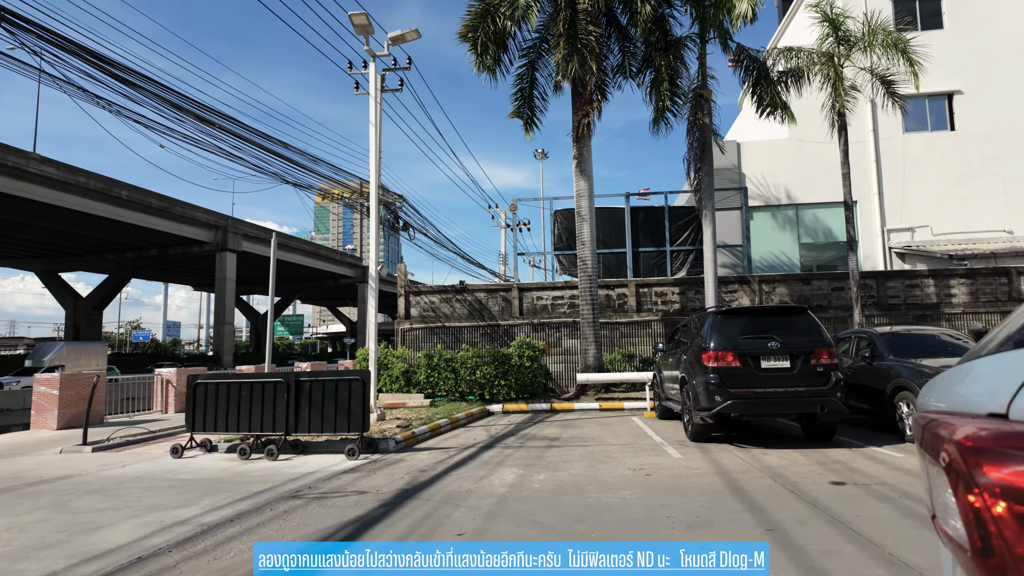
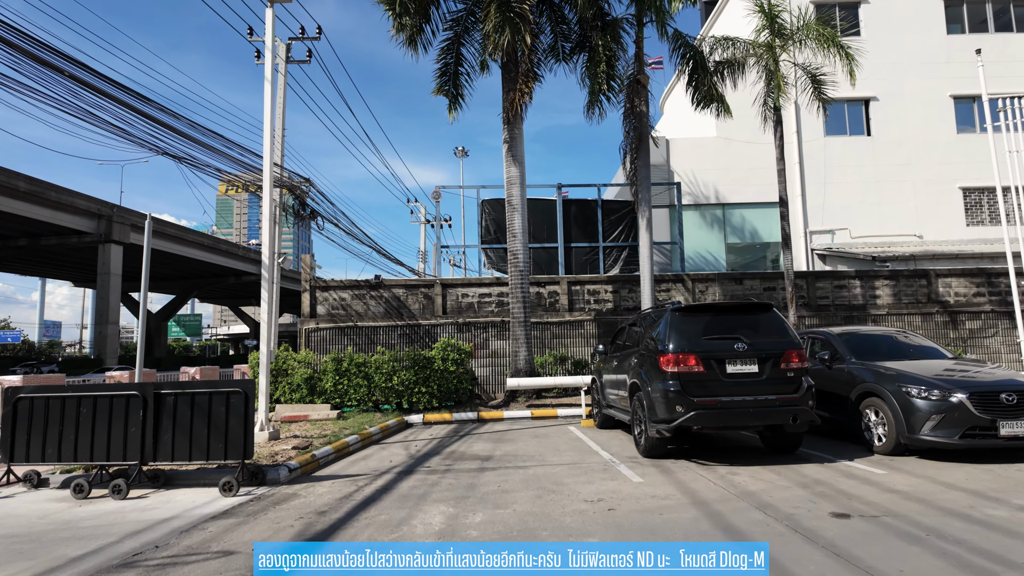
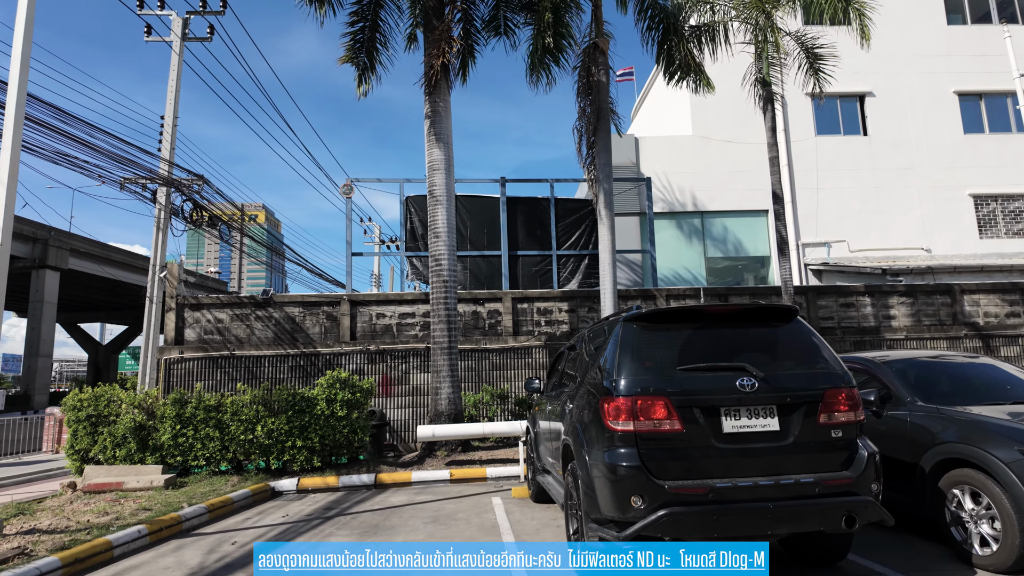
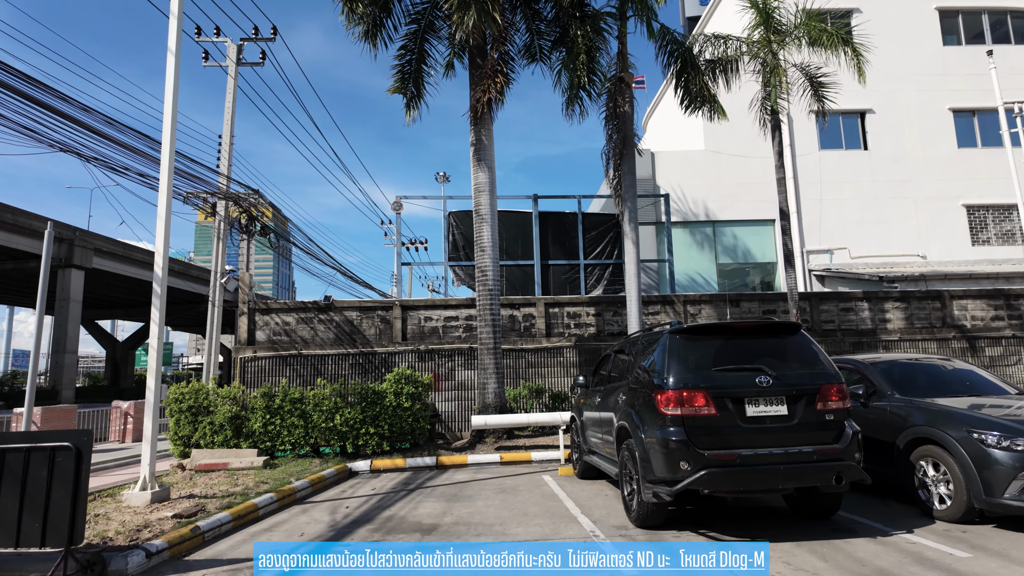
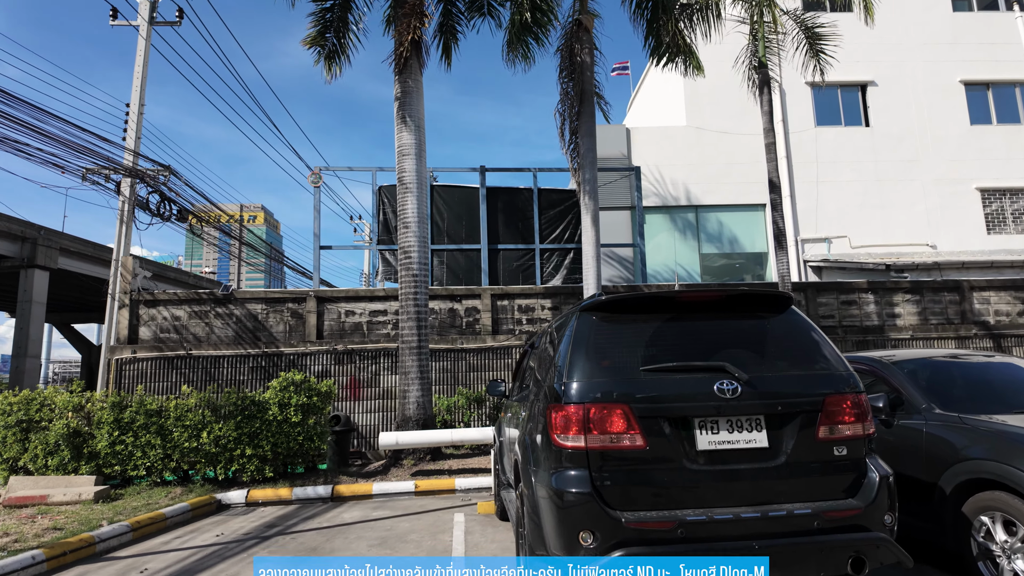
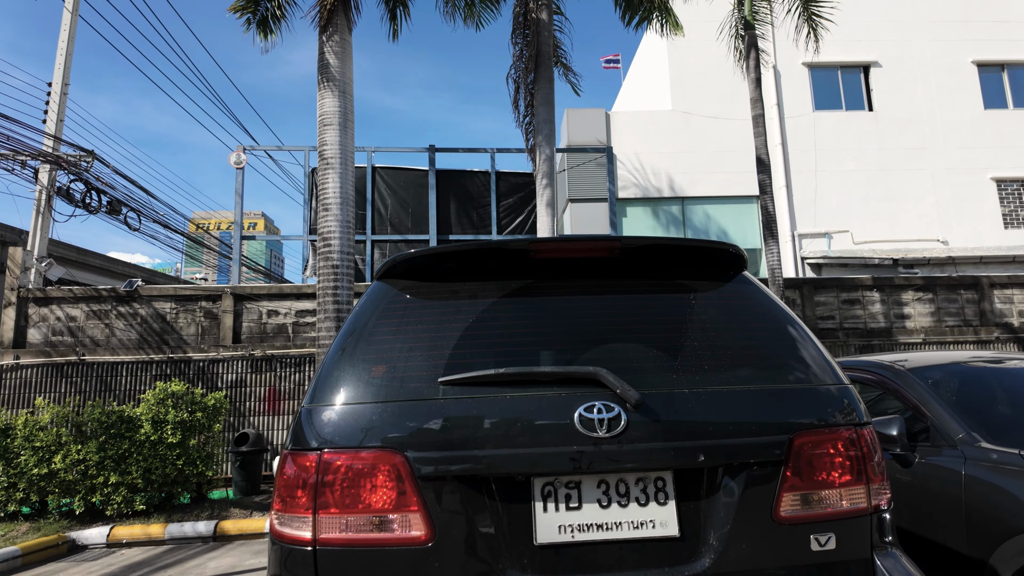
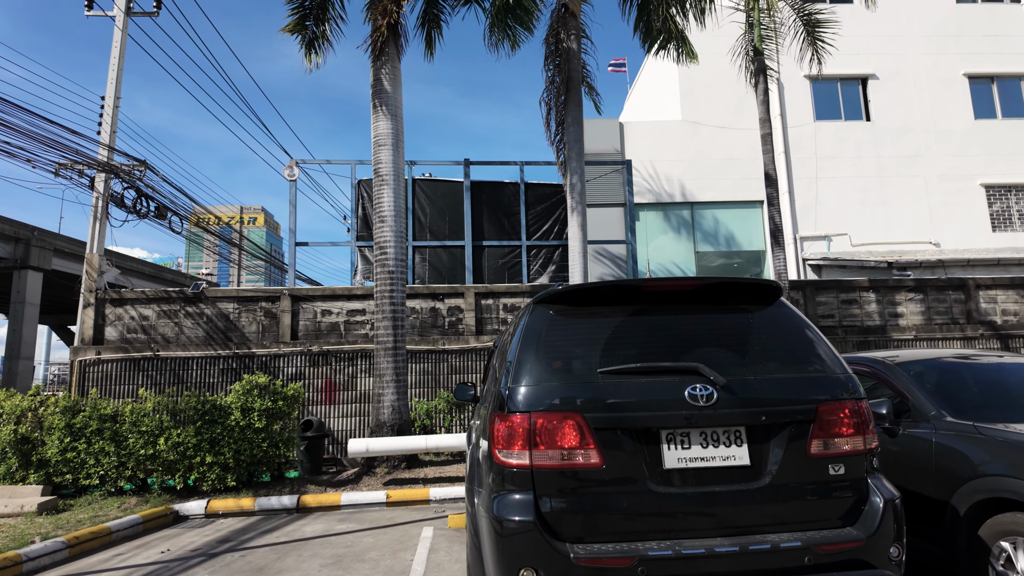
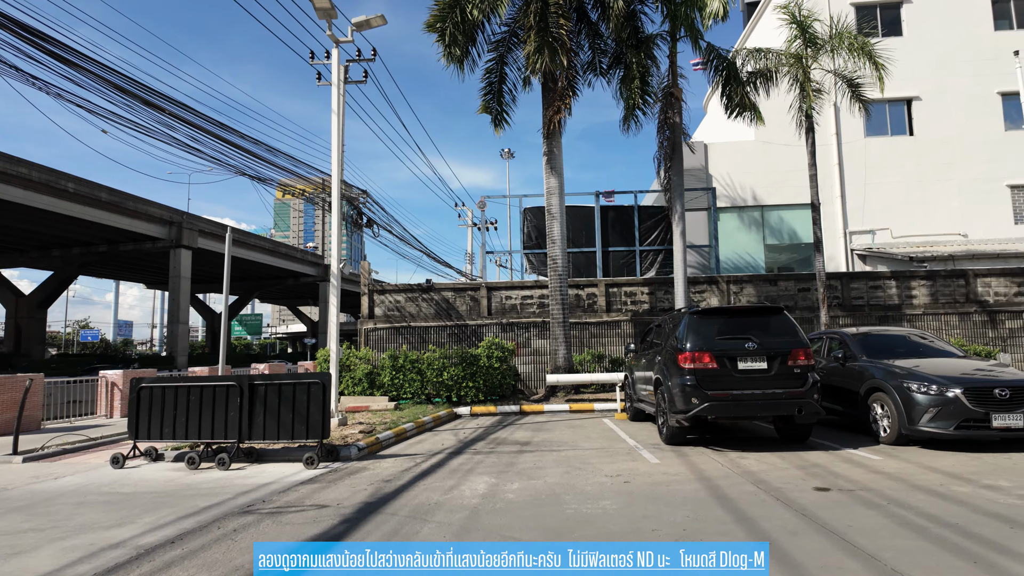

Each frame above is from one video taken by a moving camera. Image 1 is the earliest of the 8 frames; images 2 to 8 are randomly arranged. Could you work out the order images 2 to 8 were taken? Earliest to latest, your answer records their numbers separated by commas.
8, 2, 4, 3, 5, 7, 6
